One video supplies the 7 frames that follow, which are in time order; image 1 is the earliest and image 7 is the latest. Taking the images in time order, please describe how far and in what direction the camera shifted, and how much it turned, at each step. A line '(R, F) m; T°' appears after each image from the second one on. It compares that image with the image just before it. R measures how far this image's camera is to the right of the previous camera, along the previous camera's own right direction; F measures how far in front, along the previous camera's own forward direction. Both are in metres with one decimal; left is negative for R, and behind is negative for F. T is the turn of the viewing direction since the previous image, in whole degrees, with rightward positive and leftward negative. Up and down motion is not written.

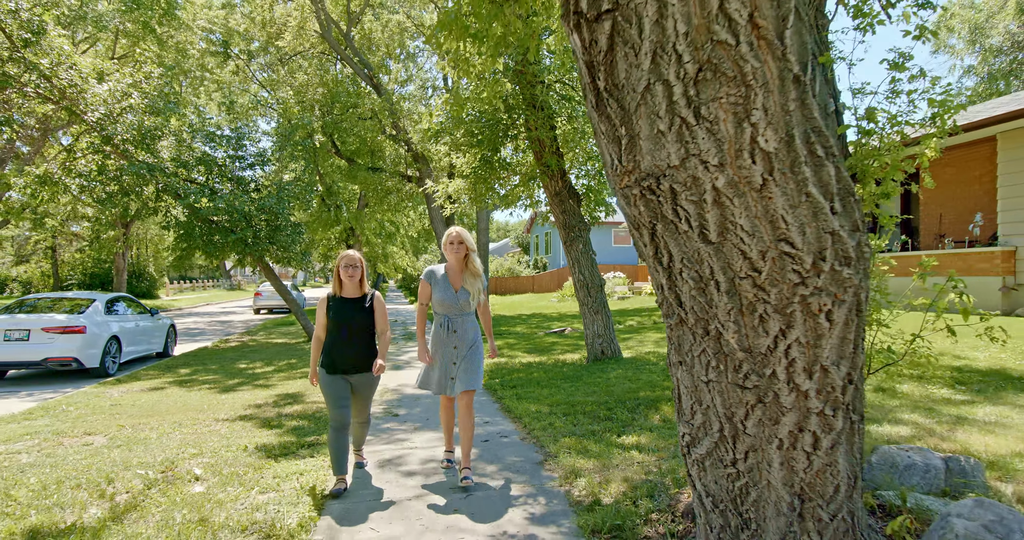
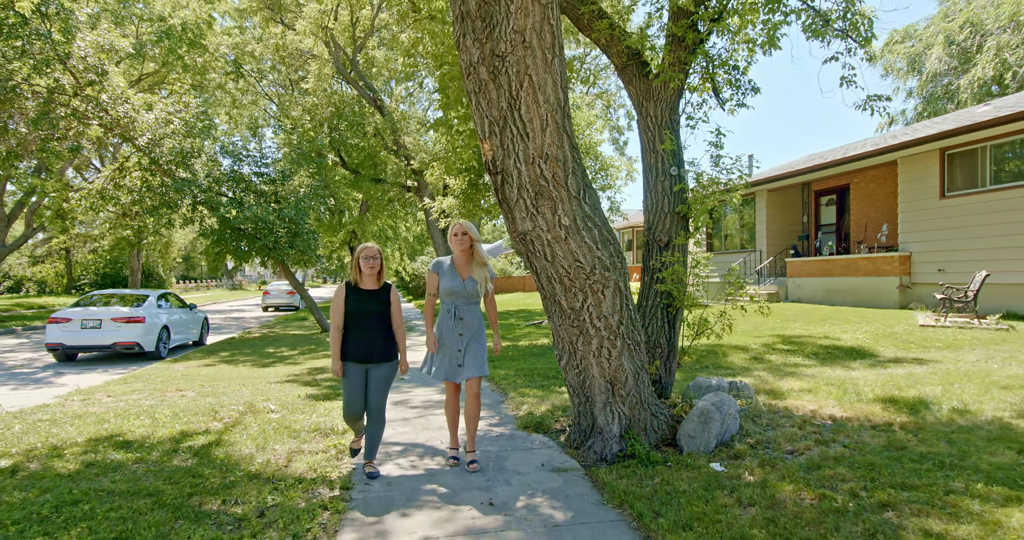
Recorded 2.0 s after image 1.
(+0.3, -2.4) m; 0°
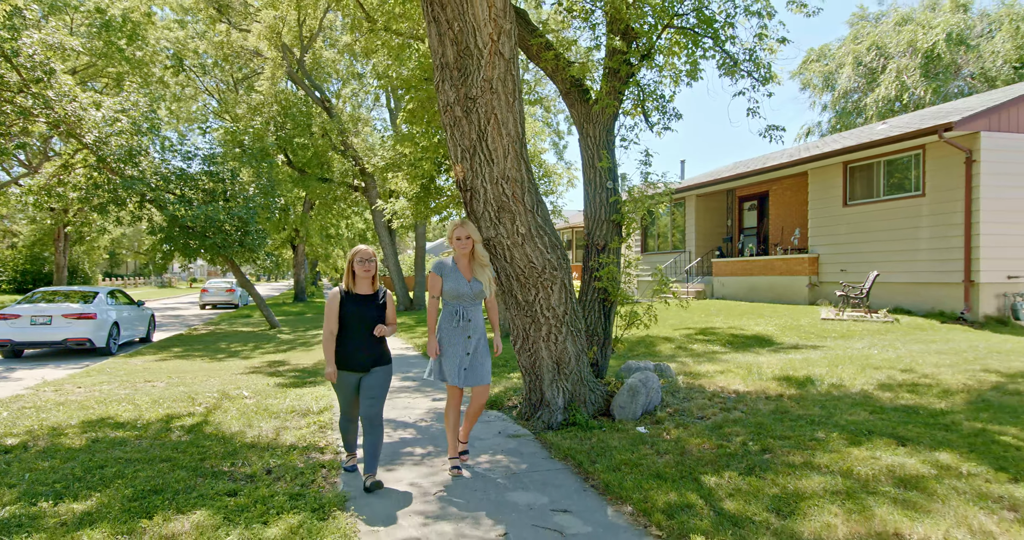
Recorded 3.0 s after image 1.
(-0.2, -0.9) m; +5°
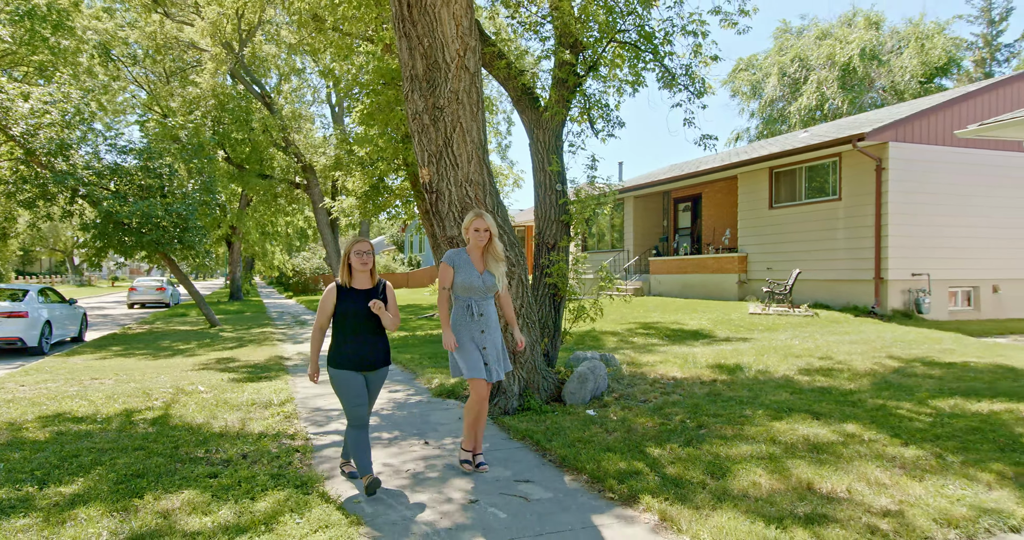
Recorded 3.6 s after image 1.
(-0.2, -0.4) m; +5°
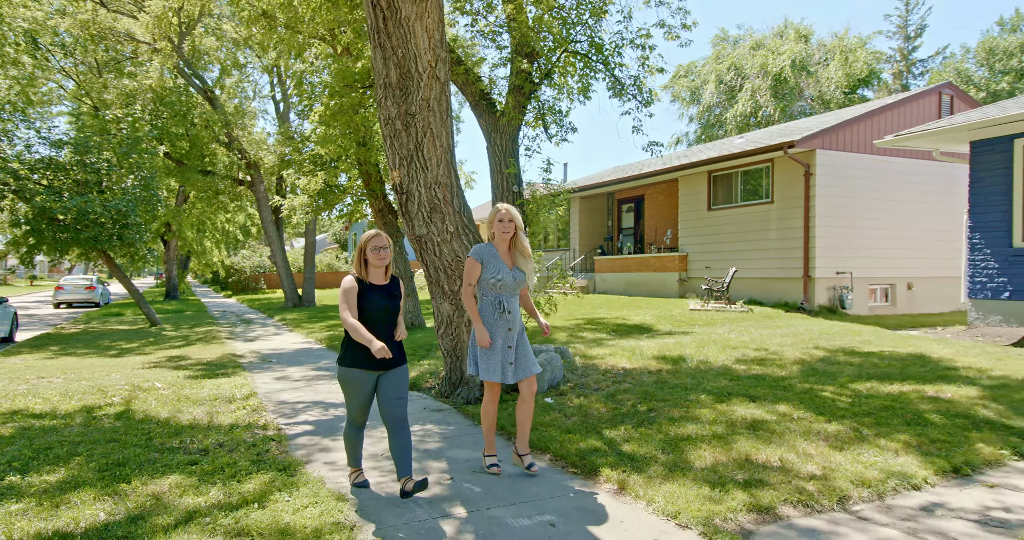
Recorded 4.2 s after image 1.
(-0.2, -0.4) m; +5°
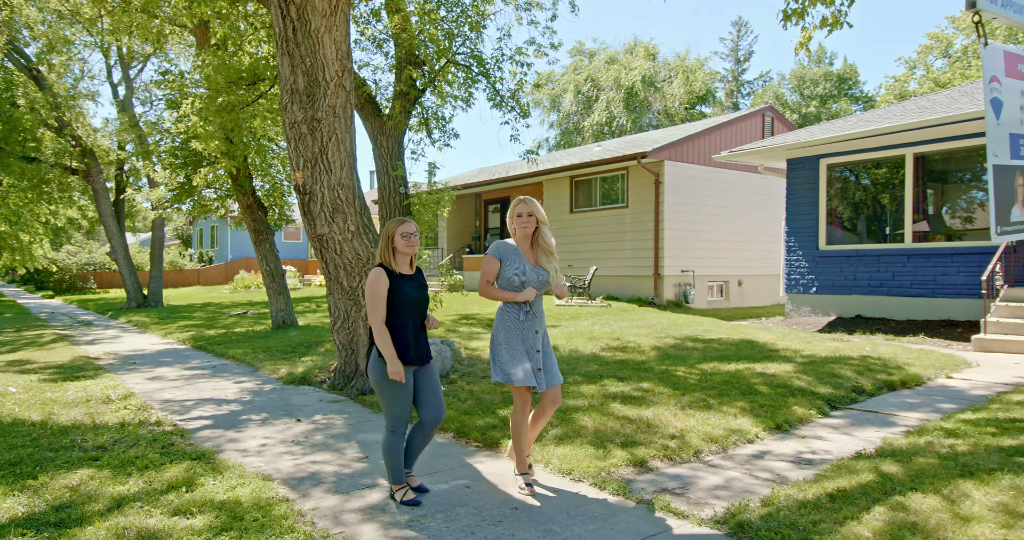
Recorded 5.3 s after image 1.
(-0.4, -0.5) m; +12°
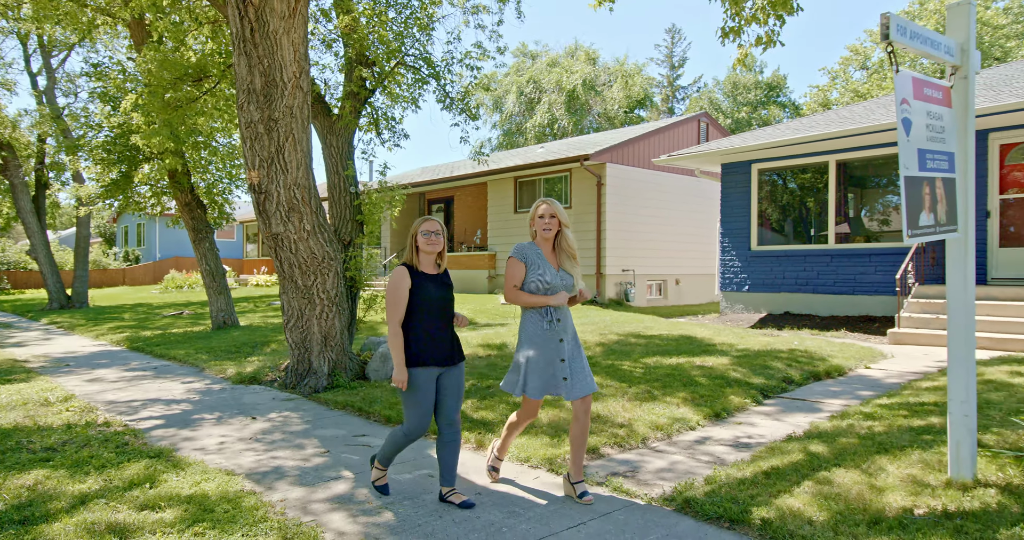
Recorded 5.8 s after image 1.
(-0.1, -0.2) m; +5°
